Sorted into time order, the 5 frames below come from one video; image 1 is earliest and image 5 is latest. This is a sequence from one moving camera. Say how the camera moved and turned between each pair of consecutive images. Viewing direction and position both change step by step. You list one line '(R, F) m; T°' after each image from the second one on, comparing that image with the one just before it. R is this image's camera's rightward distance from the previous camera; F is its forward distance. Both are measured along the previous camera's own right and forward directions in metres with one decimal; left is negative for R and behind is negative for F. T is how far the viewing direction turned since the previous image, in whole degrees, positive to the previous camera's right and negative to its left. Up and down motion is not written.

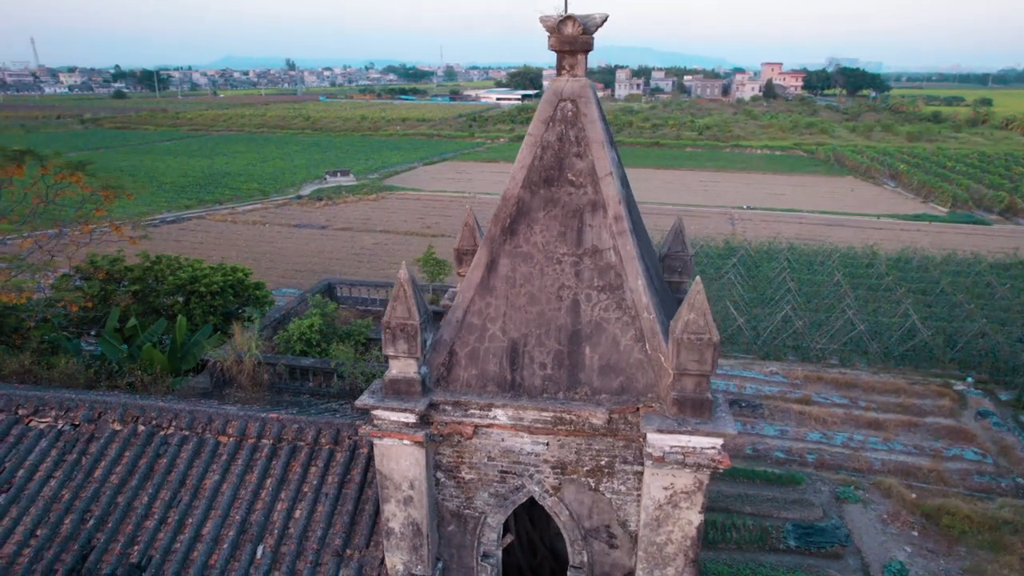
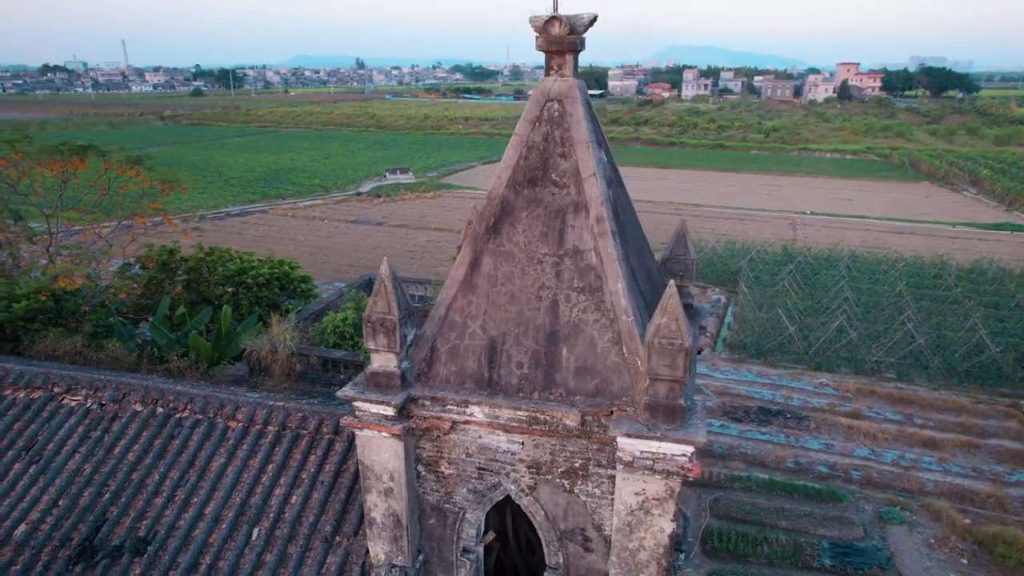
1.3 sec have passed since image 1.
(+0.6, 0.0) m; -5°
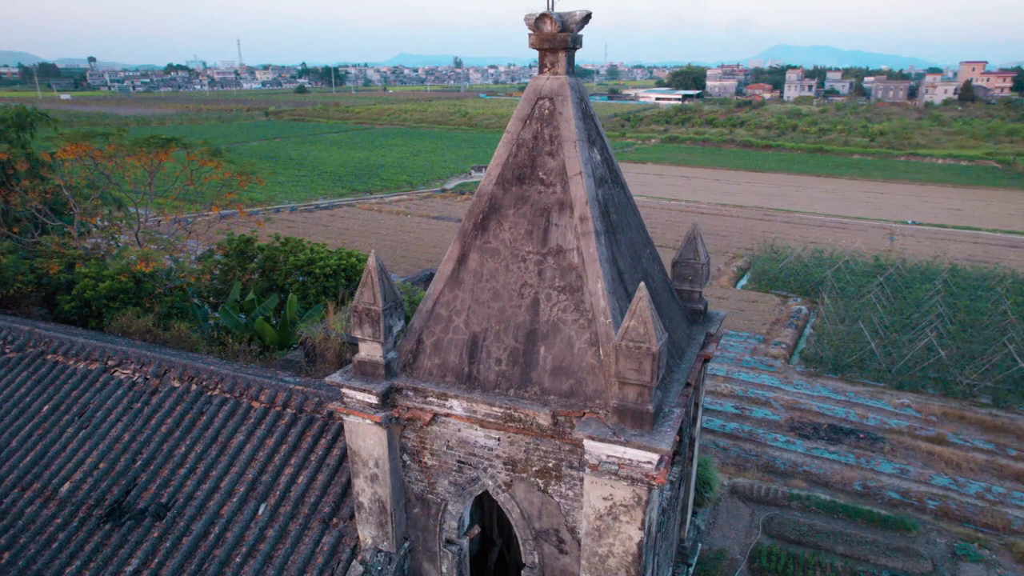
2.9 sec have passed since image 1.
(+0.8, 0.0) m; -7°
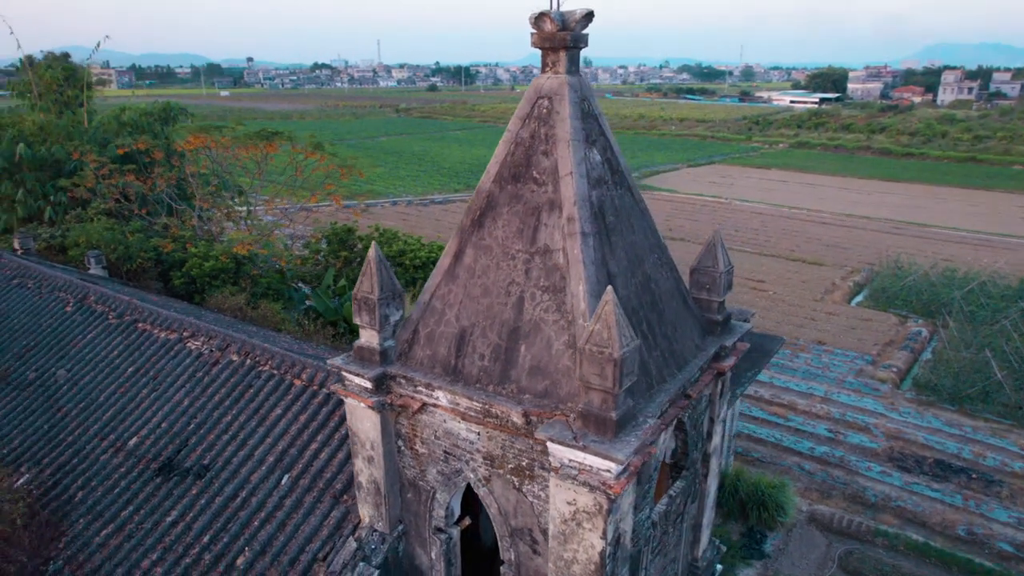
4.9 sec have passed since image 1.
(+1.0, +0.1) m; -10°
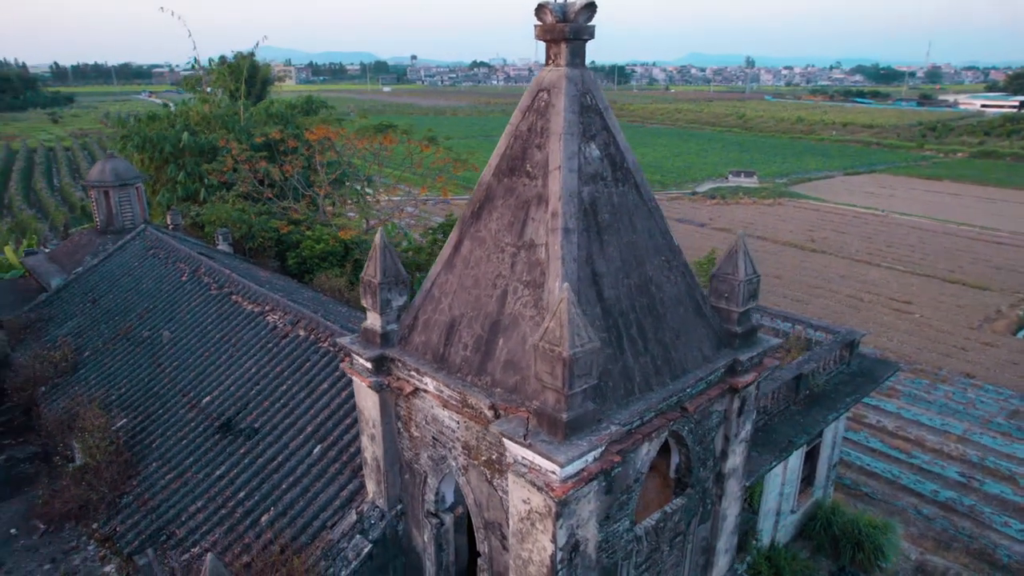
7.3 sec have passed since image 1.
(+1.2, +0.2) m; -12°
